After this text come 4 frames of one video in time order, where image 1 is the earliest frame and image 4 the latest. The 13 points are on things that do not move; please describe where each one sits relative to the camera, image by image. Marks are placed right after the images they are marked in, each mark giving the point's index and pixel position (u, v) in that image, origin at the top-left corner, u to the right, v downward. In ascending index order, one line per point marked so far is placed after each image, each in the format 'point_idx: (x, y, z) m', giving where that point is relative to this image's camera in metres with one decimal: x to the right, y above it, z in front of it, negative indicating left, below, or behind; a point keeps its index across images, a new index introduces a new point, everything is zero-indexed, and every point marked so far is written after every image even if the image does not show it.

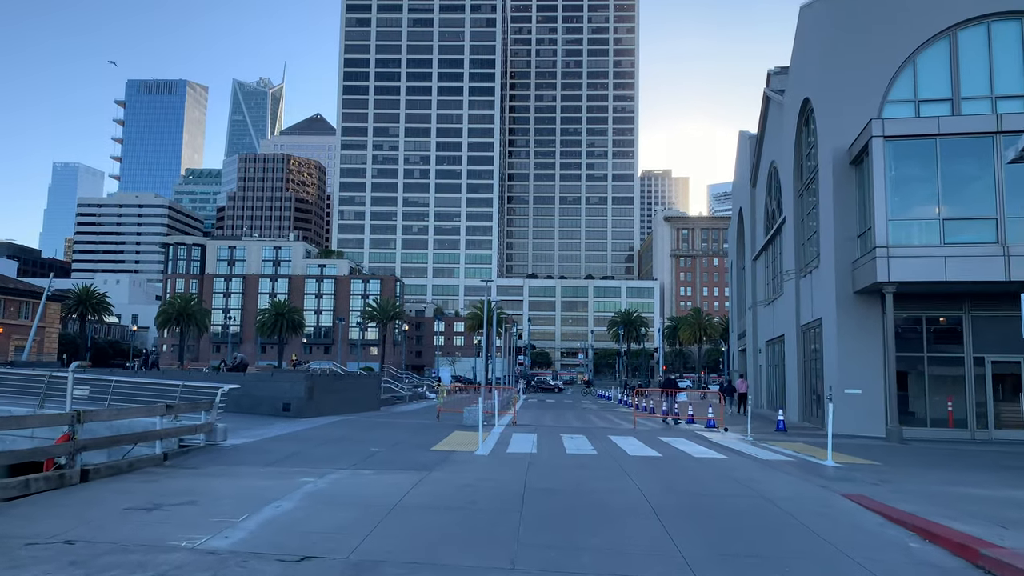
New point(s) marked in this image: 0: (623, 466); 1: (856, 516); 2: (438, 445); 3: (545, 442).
0: (+2.0, -3.3, +13.9) m
1: (+4.3, -2.9, +9.5) m
2: (-1.7, -3.5, +17.1) m
3: (+0.8, -3.8, +18.5) m
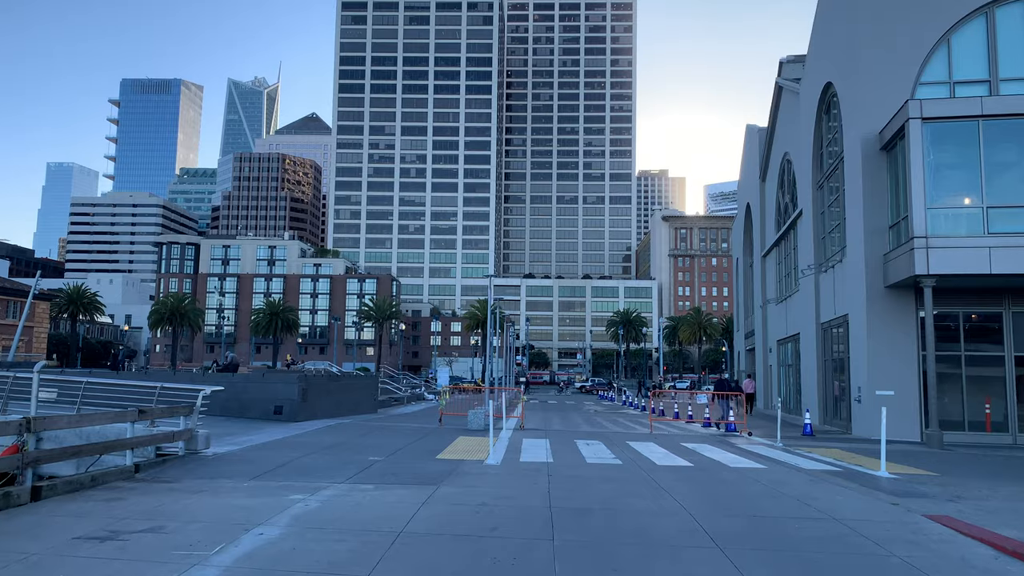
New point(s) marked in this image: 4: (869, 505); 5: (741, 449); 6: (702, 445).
0: (+2.3, -3.1, +12.4) m
1: (+4.6, -2.7, +8.0) m
2: (-1.4, -3.4, +15.5) m
3: (+1.0, -3.6, +17.0) m
4: (+4.6, -2.8, +9.9) m
5: (+5.3, -3.7, +17.5) m
6: (+4.5, -3.7, +18.2) m
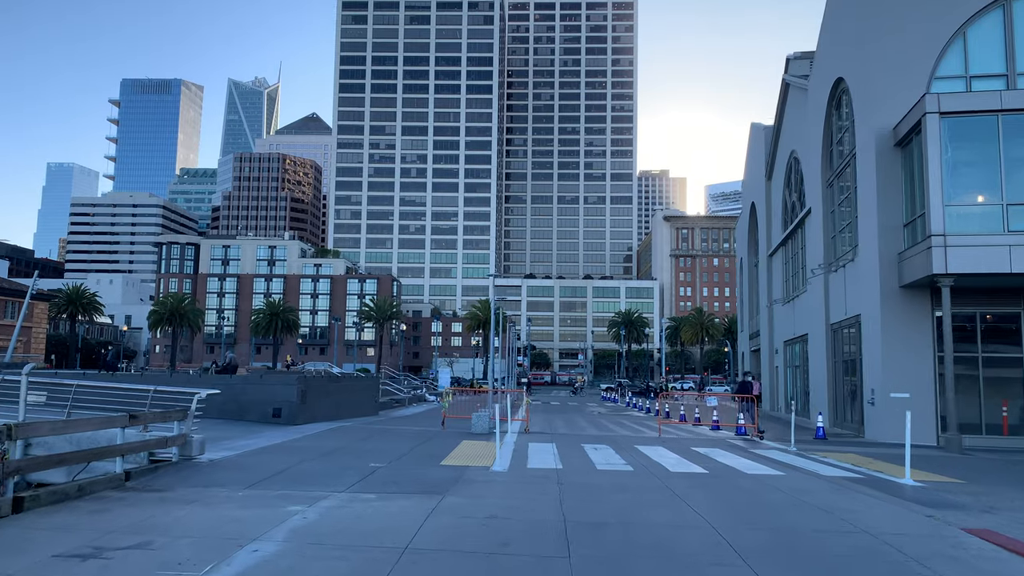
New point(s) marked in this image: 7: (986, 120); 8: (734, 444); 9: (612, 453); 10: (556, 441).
0: (+2.4, -3.1, +11.8) m
1: (+4.7, -2.7, +7.4) m
2: (-1.3, -3.4, +15.0) m
3: (+1.2, -3.6, +16.4) m
4: (+4.8, -2.8, +9.4) m
5: (+5.4, -3.7, +17.0) m
6: (+4.7, -3.7, +17.6) m
7: (+12.4, +4.4, +20.0) m
8: (+5.7, -4.0, +19.5) m
9: (+2.2, -3.6, +16.7) m
10: (+1.1, -3.9, +19.3) m
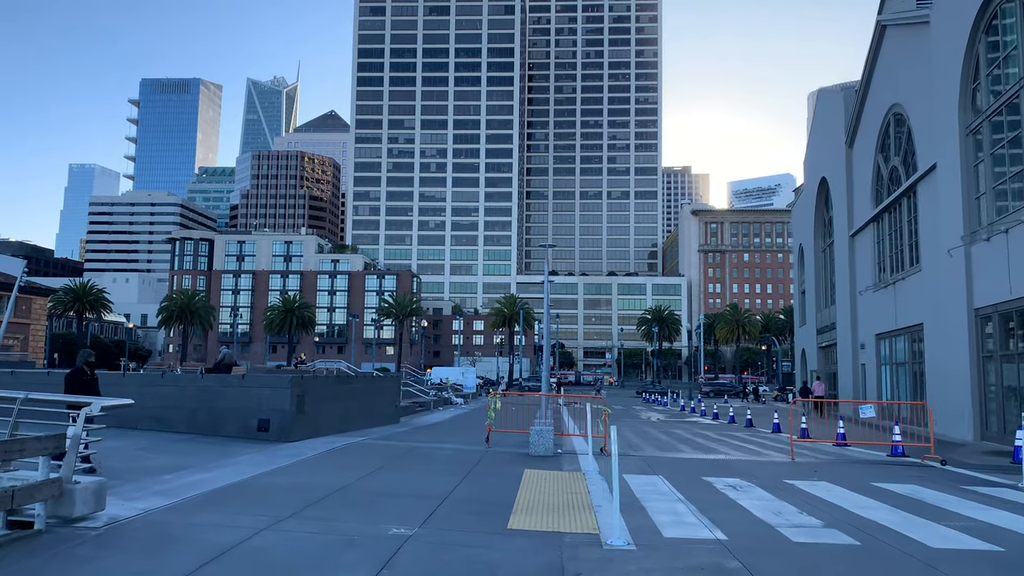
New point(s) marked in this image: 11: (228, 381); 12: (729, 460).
0: (+3.7, -2.4, +5.7) m
1: (+5.9, -2.0, +1.3) m
2: (0.0, -2.7, +9.0) m
3: (+2.5, -2.9, +10.3) m
4: (+6.0, -2.1, +3.2) m
5: (+6.8, -3.0, +10.8) m
6: (+6.1, -3.0, +11.4) m
7: (+13.8, +5.1, +13.7) m
8: (+7.1, -3.3, +13.4) m
9: (+3.6, -2.9, +10.6) m
10: (+2.5, -3.1, +13.2) m
11: (-6.4, -2.1, +17.3) m
12: (+4.3, -3.4, +15.2) m
